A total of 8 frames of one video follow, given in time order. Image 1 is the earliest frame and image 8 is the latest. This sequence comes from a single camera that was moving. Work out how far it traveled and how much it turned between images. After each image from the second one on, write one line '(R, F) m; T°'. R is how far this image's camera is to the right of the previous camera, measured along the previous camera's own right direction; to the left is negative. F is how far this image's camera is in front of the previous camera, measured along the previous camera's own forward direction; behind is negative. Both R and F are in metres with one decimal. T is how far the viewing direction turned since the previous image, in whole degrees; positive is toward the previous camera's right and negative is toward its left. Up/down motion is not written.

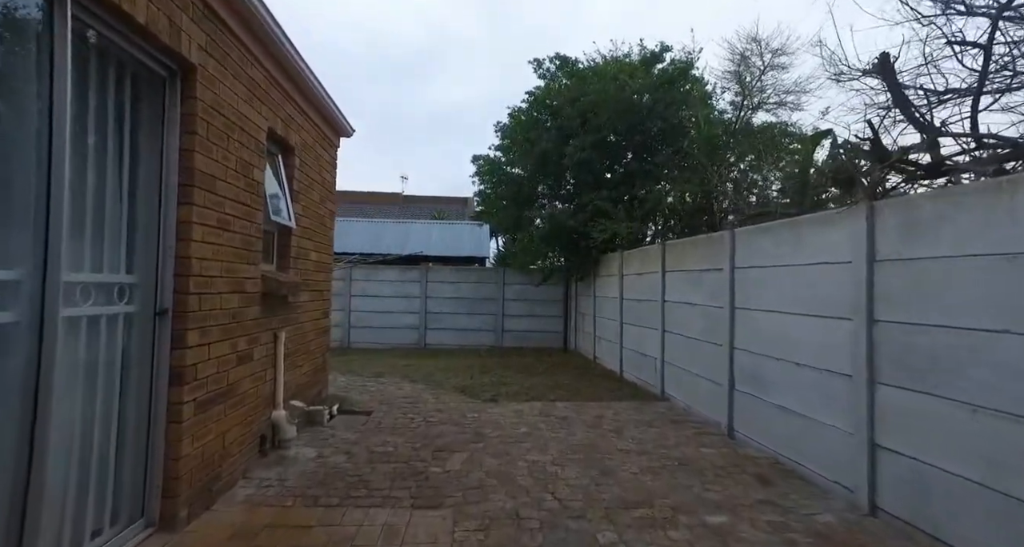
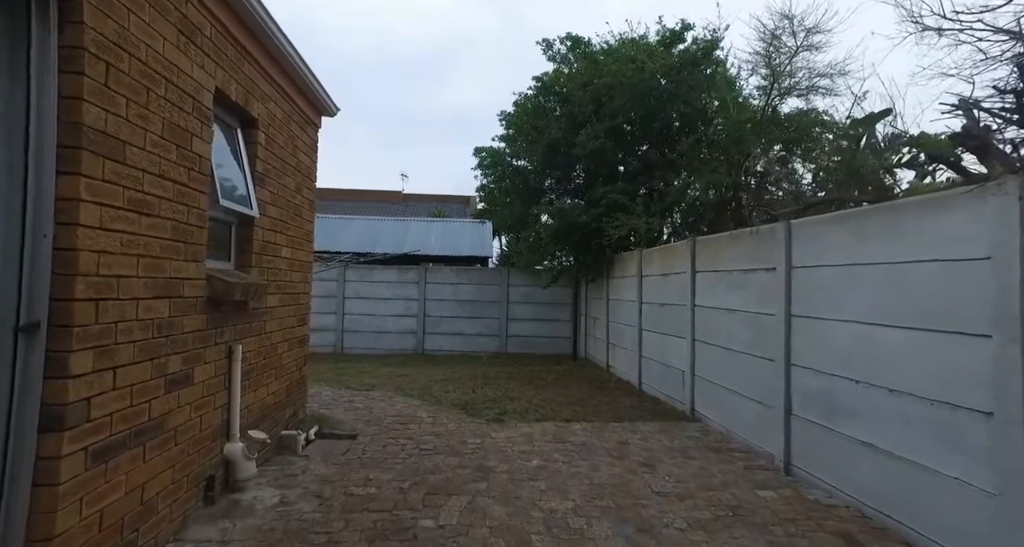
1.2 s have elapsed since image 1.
(-0.1, +0.8) m; 0°
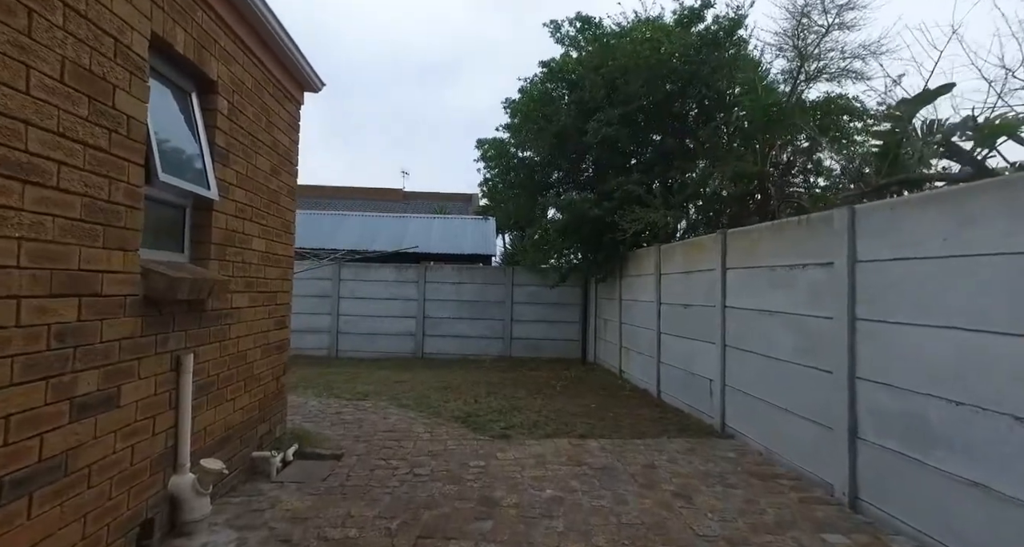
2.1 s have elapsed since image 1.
(0.0, +0.6) m; 0°
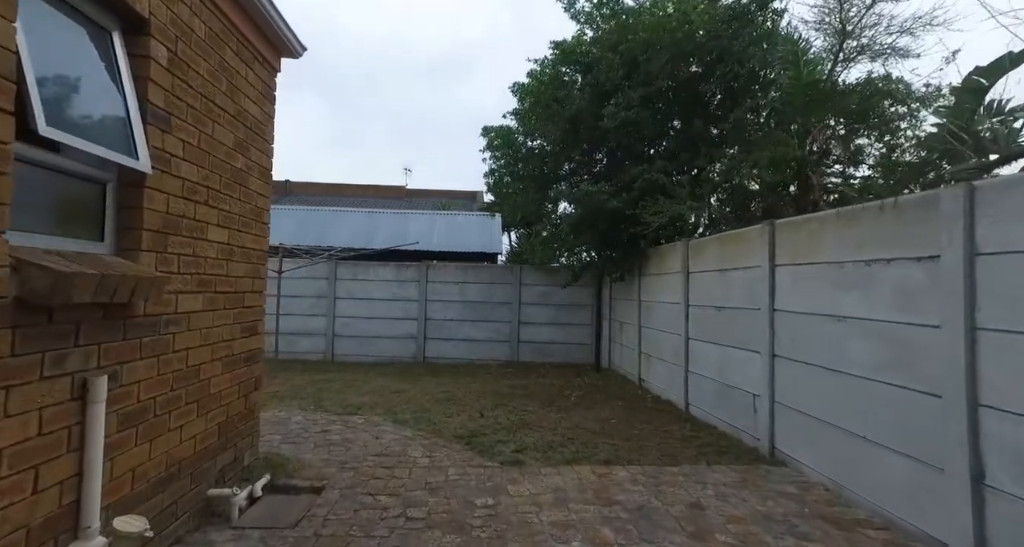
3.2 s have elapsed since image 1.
(-0.1, +0.7) m; 0°
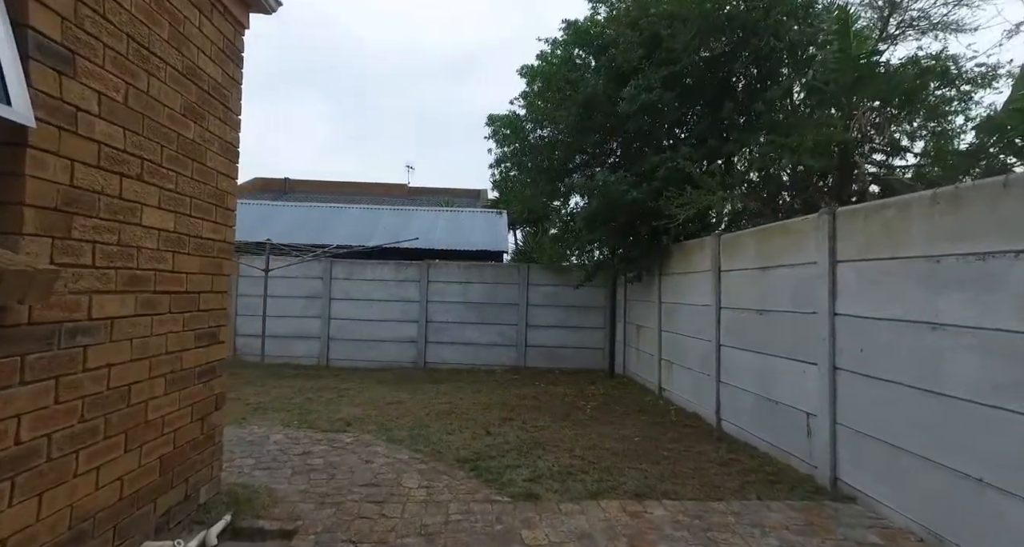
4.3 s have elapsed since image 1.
(-0.1, +0.6) m; 0°
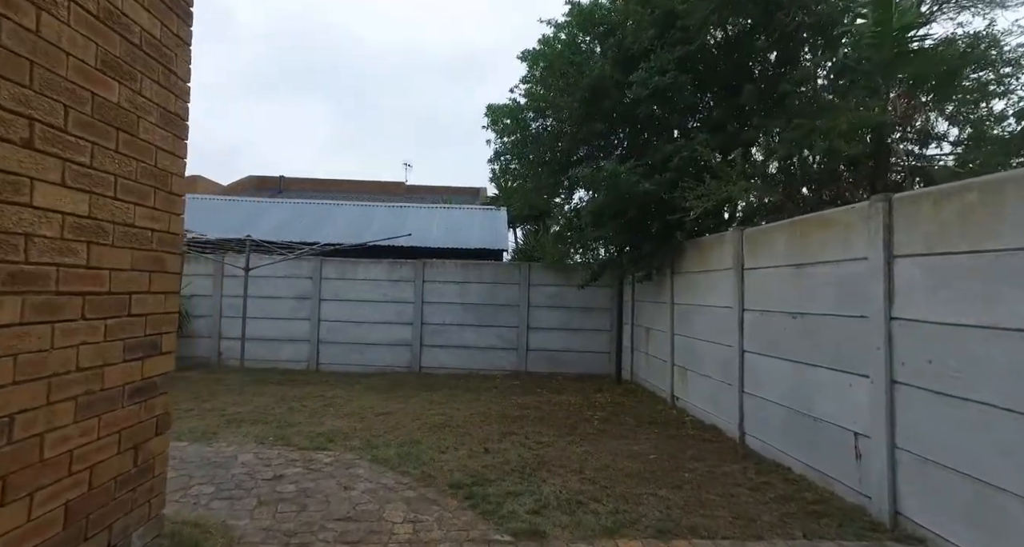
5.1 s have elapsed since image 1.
(0.0, +0.5) m; 0°
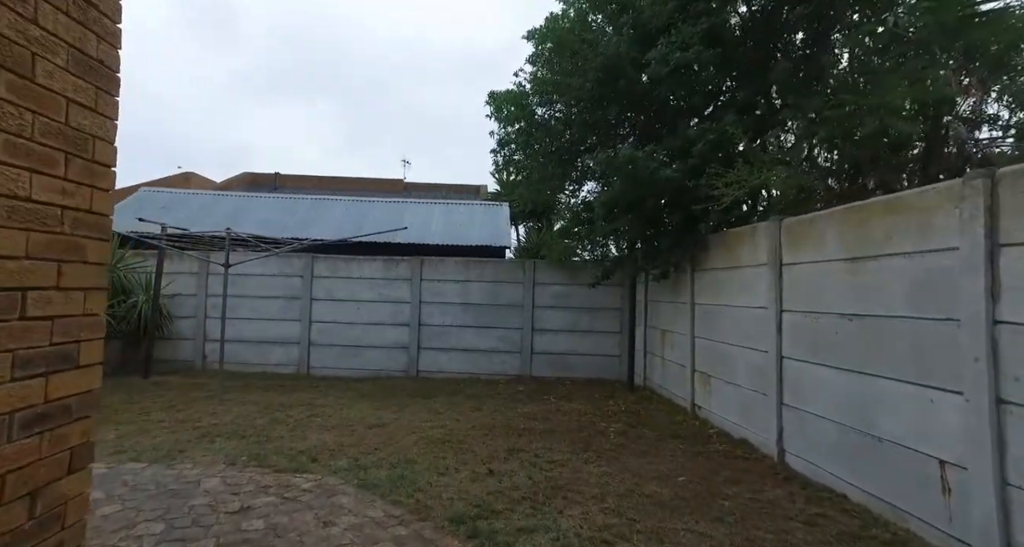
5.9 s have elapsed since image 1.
(-0.1, +0.6) m; 0°
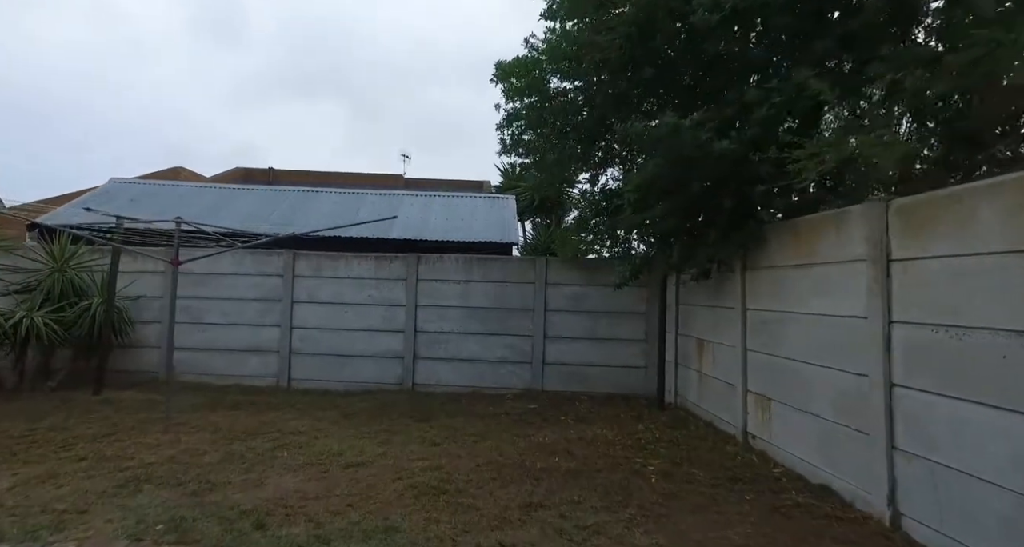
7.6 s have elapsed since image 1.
(-0.1, +1.1) m; 0°
